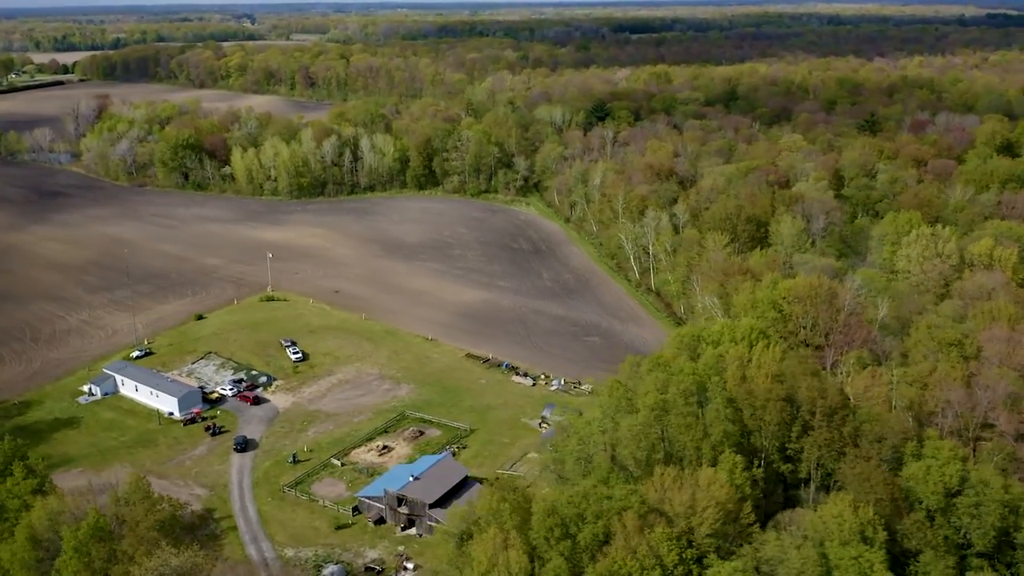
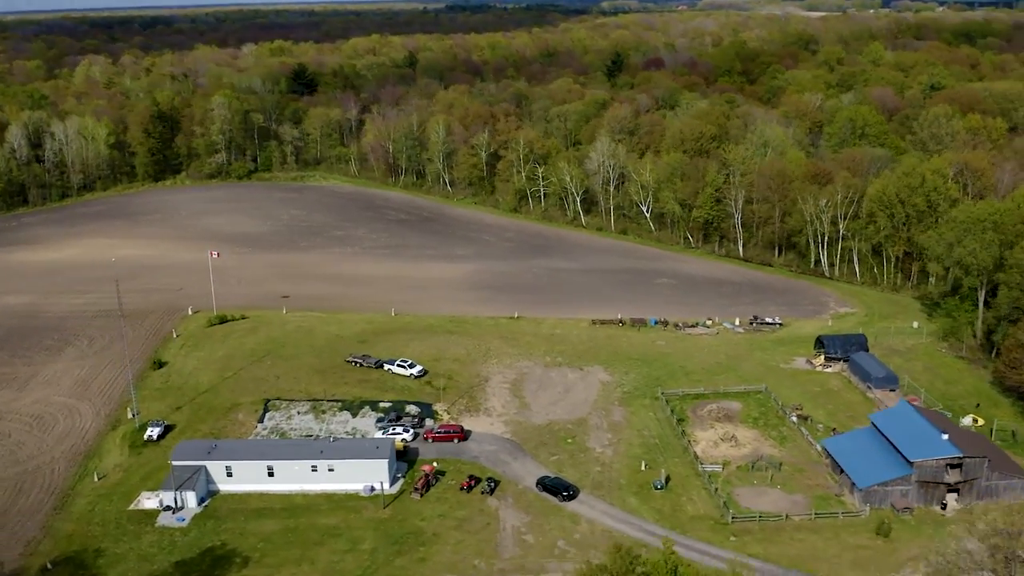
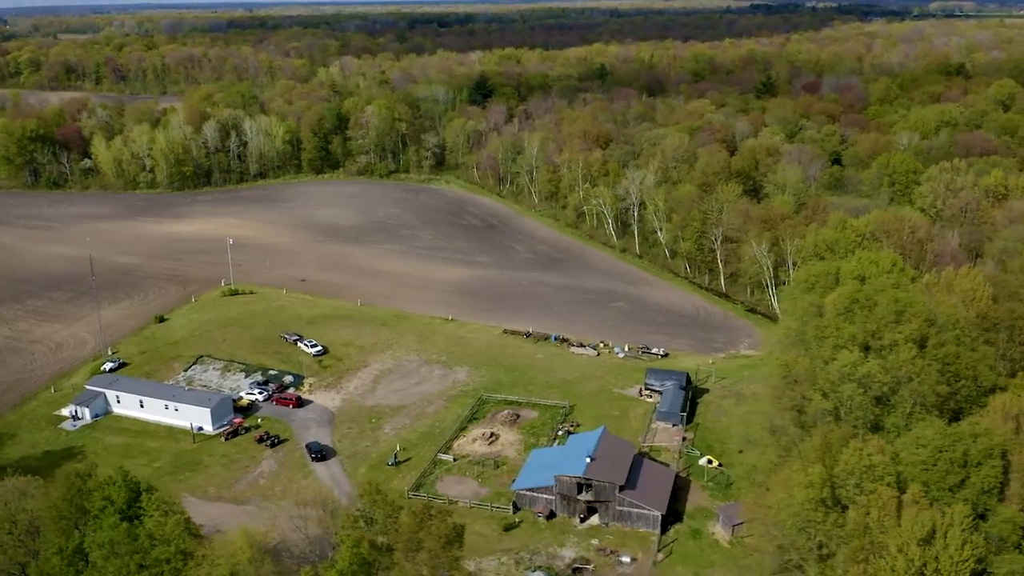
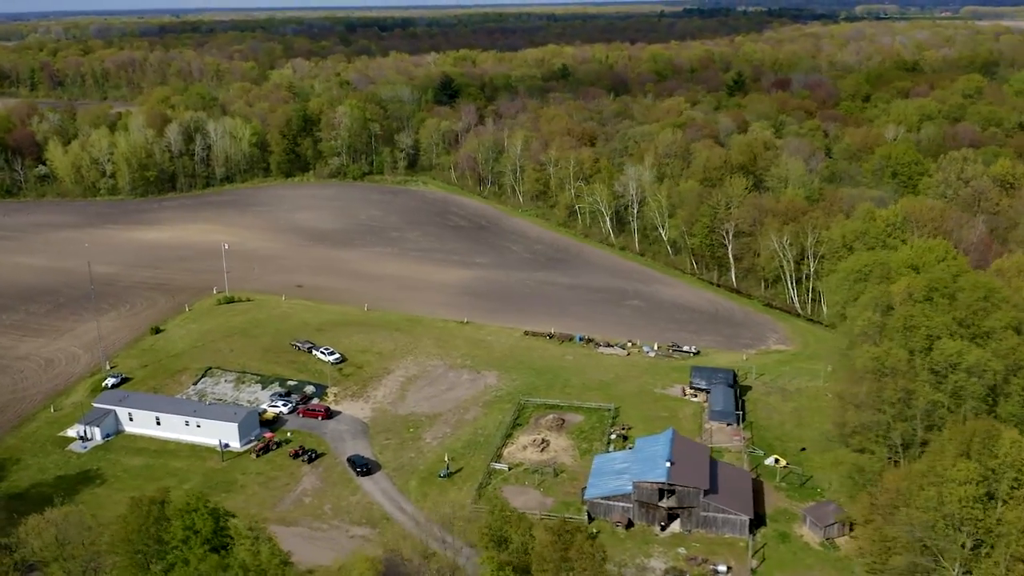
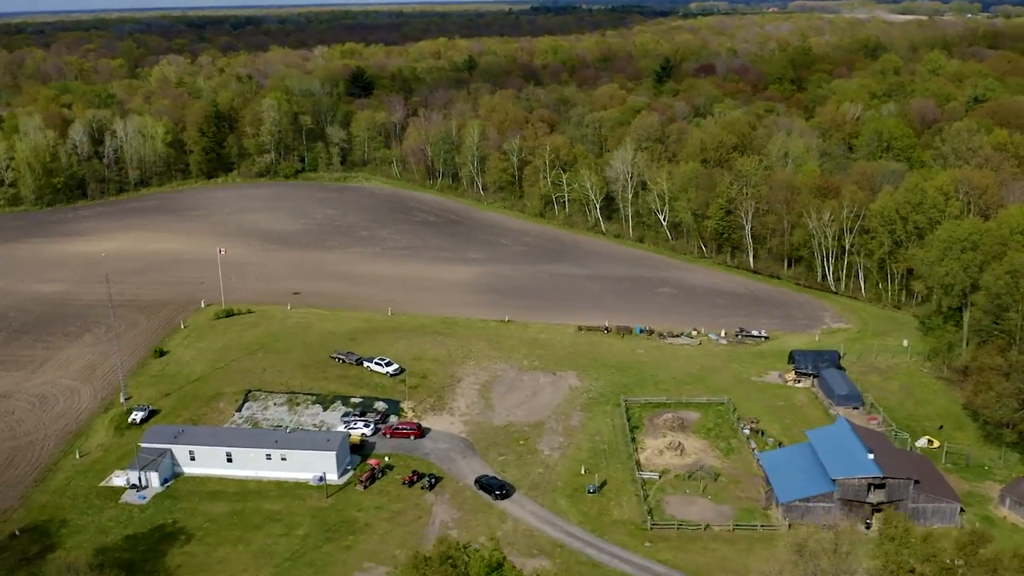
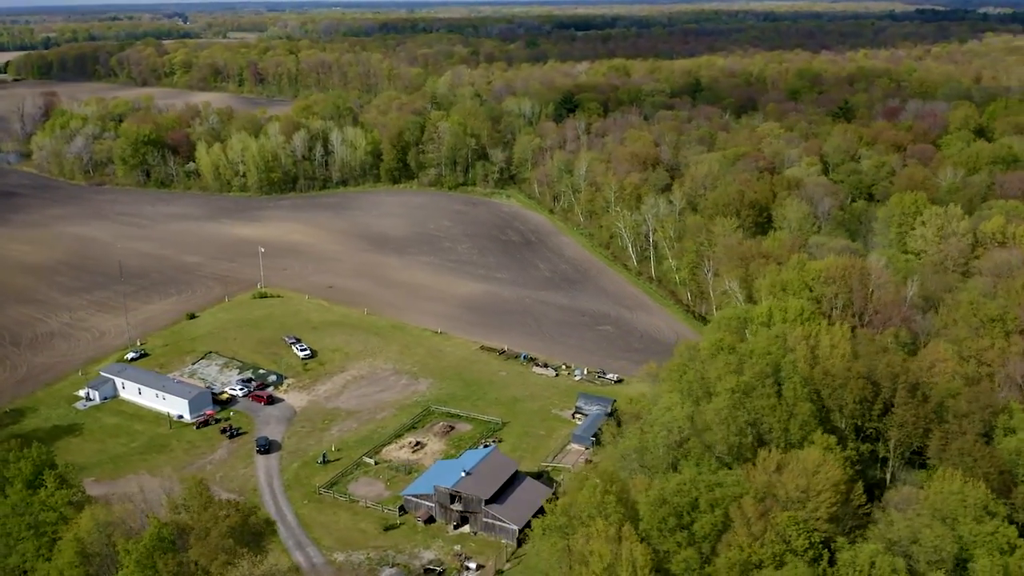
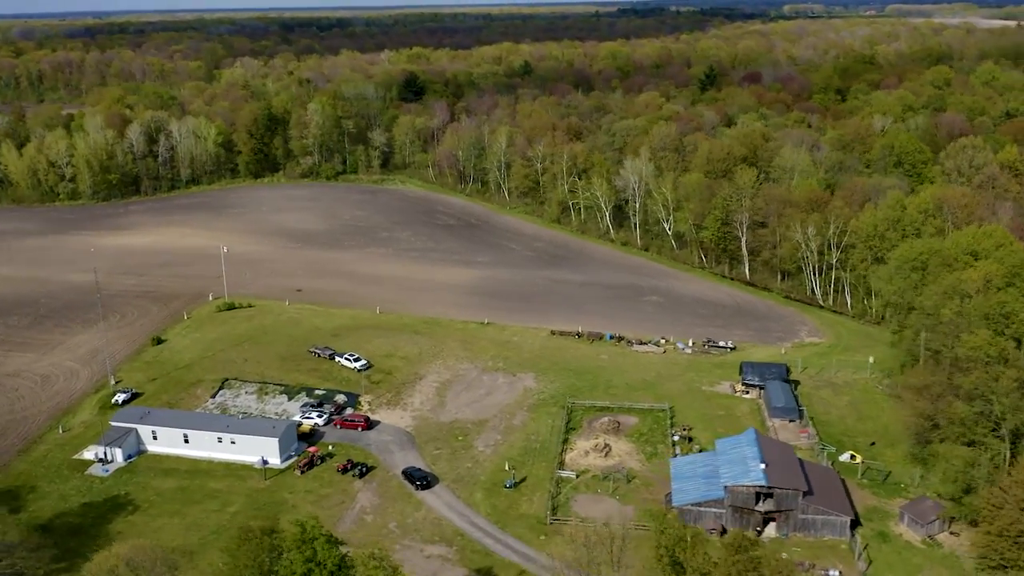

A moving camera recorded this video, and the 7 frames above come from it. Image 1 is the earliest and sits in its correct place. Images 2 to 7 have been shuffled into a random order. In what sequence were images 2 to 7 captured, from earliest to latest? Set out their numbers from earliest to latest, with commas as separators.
6, 3, 4, 7, 5, 2
